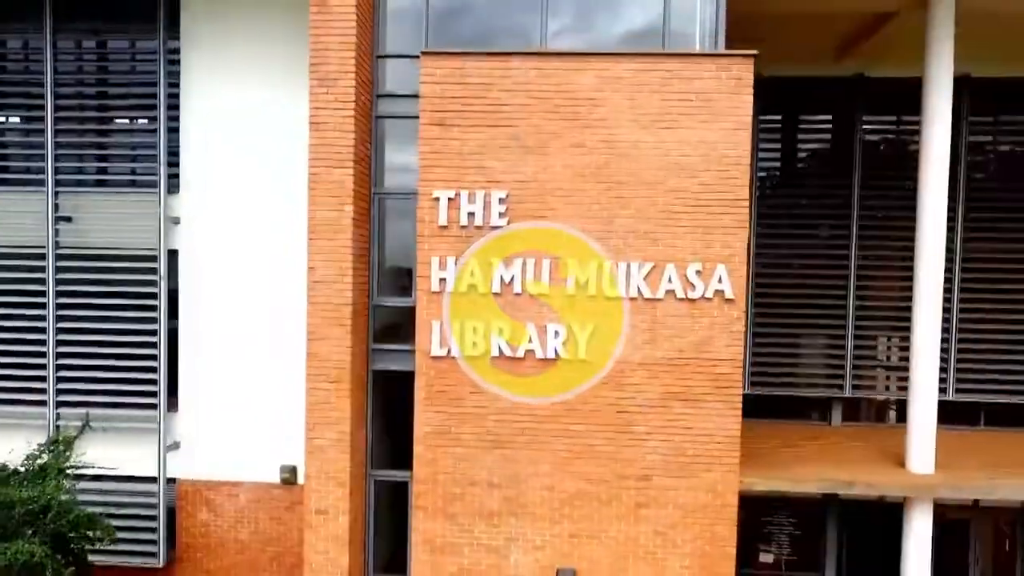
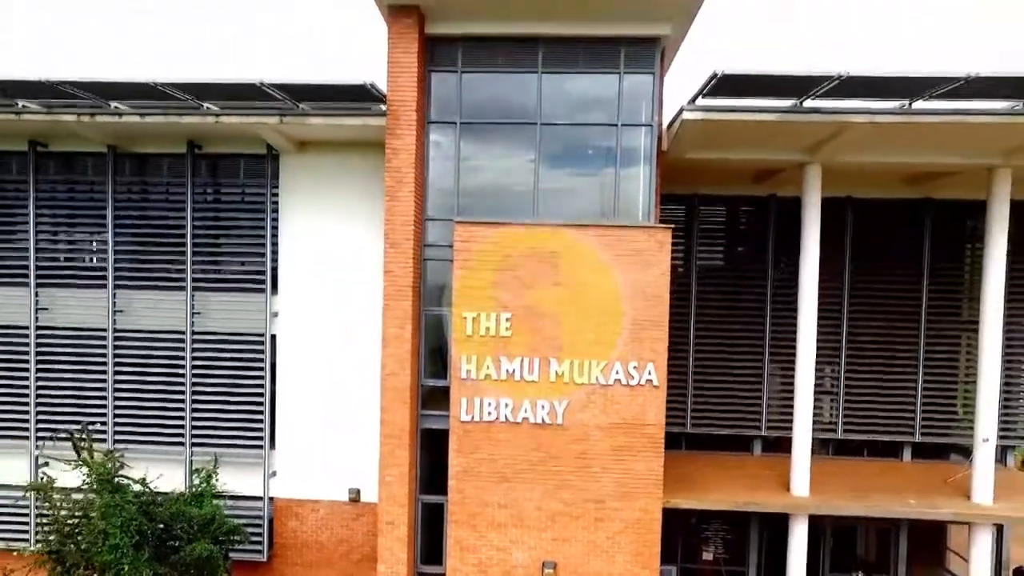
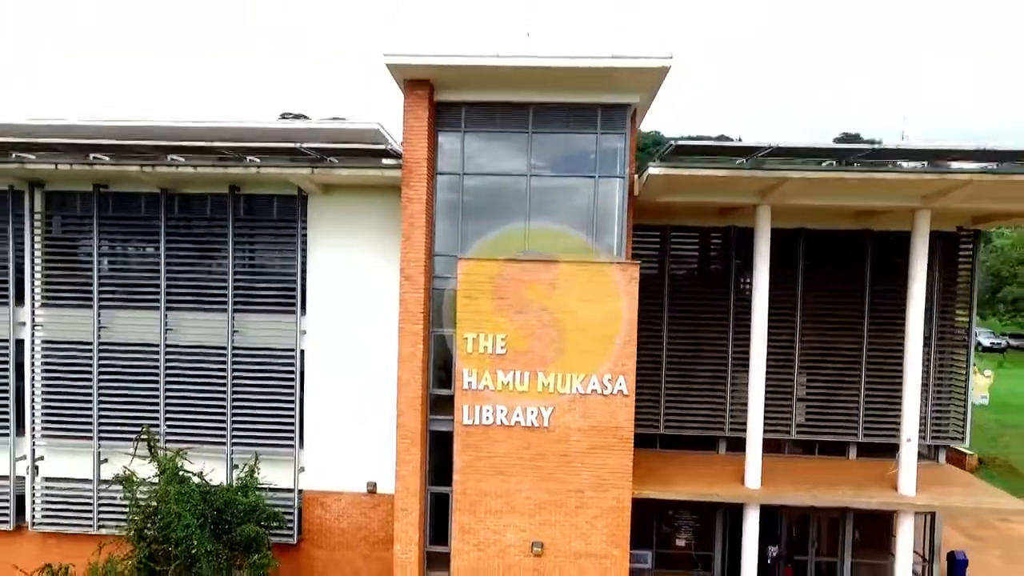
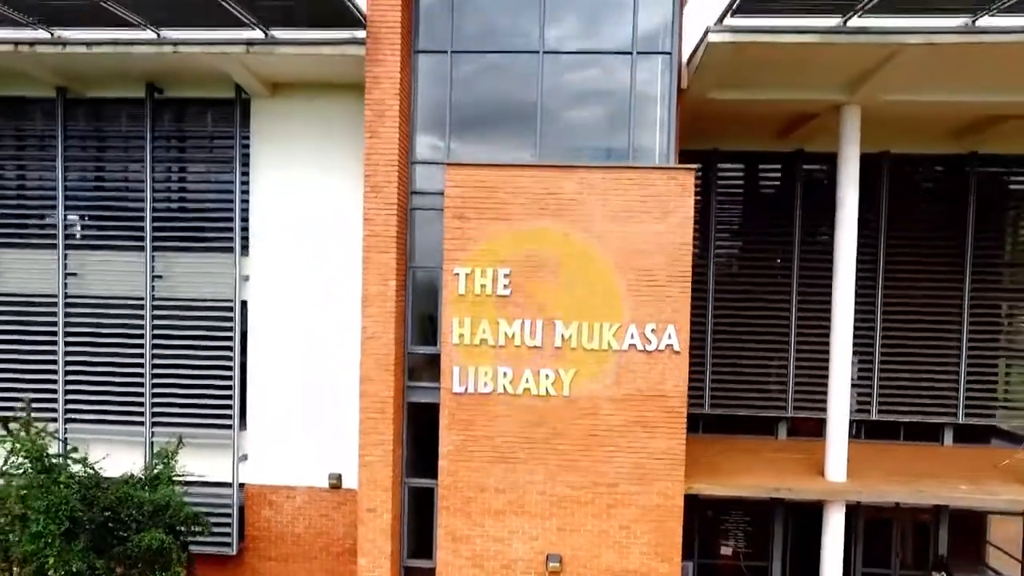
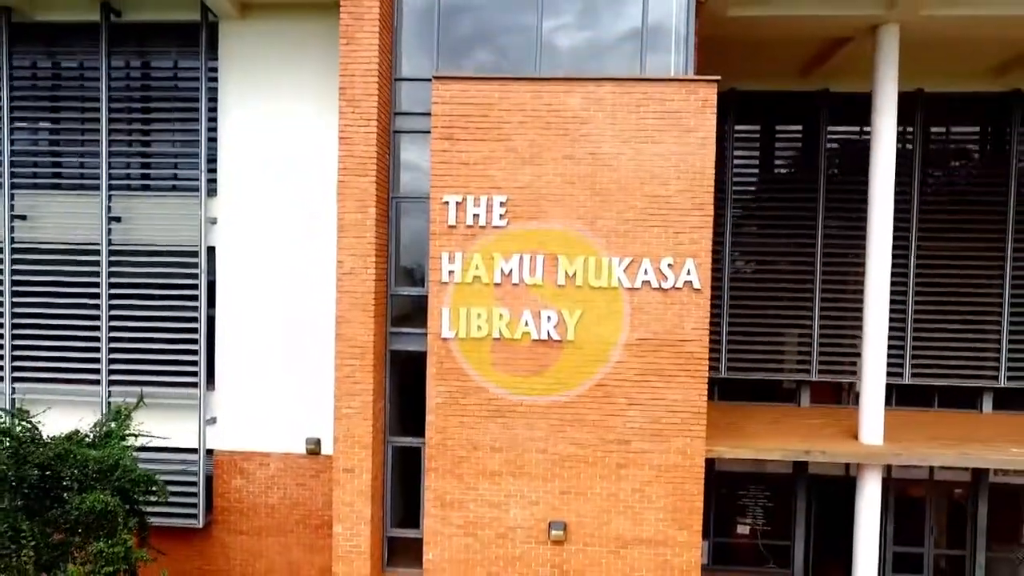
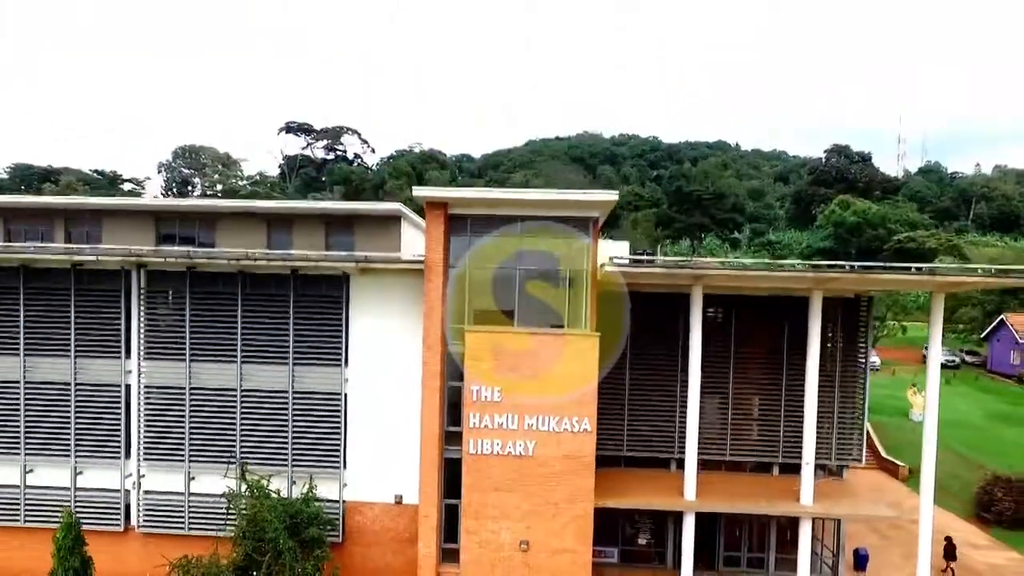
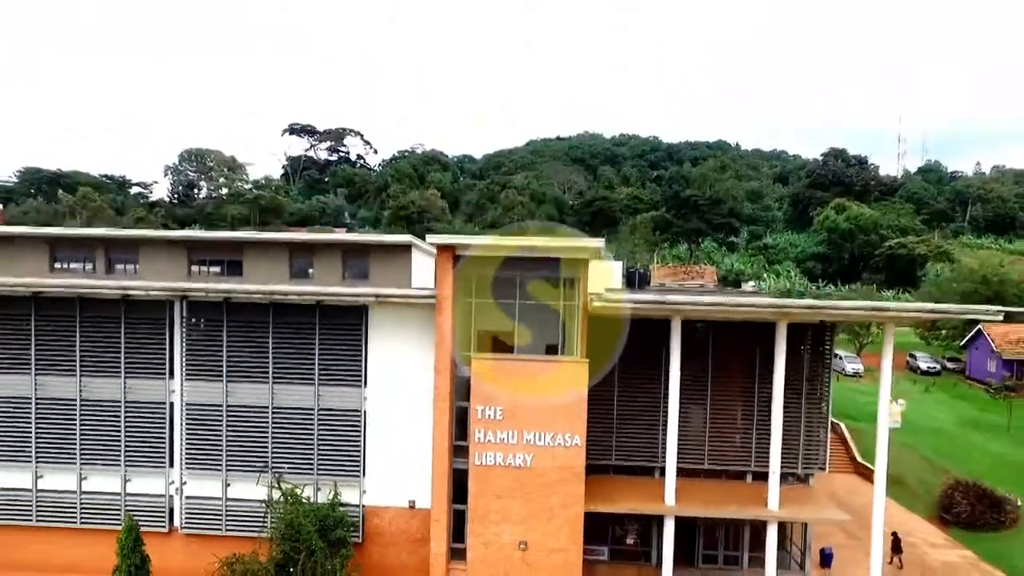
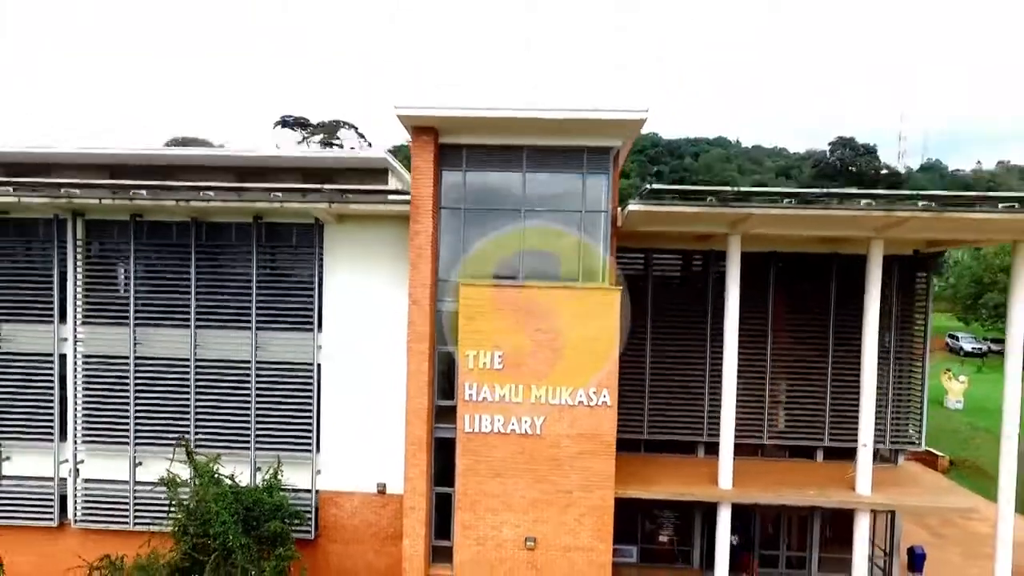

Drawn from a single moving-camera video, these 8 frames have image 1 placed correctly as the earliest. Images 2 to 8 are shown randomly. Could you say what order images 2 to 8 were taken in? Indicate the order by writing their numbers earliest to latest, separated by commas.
5, 4, 2, 3, 8, 6, 7
